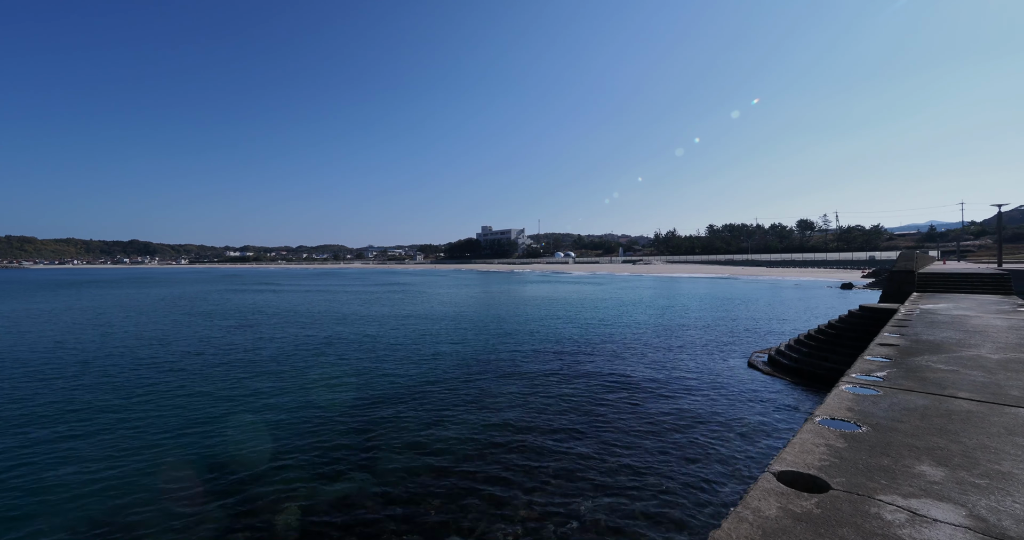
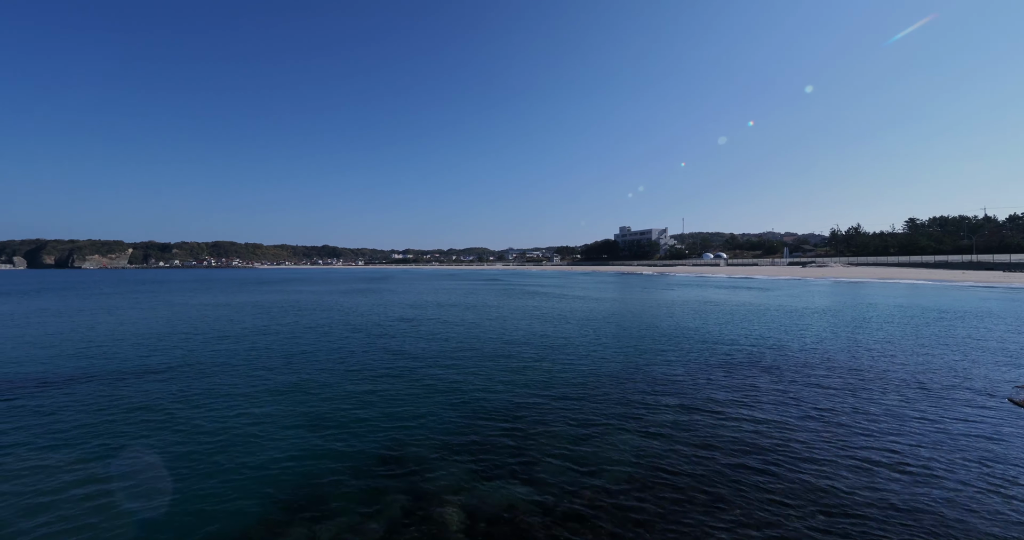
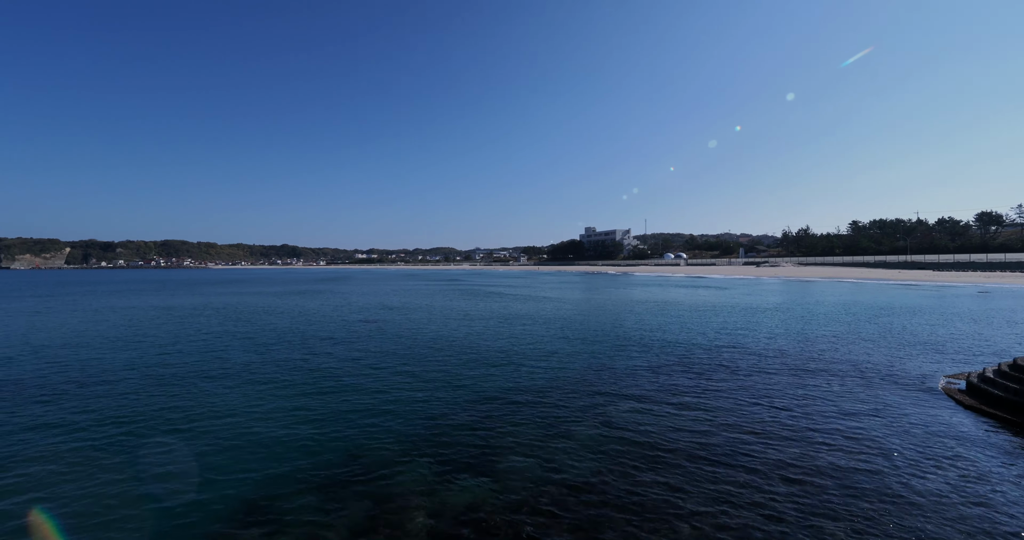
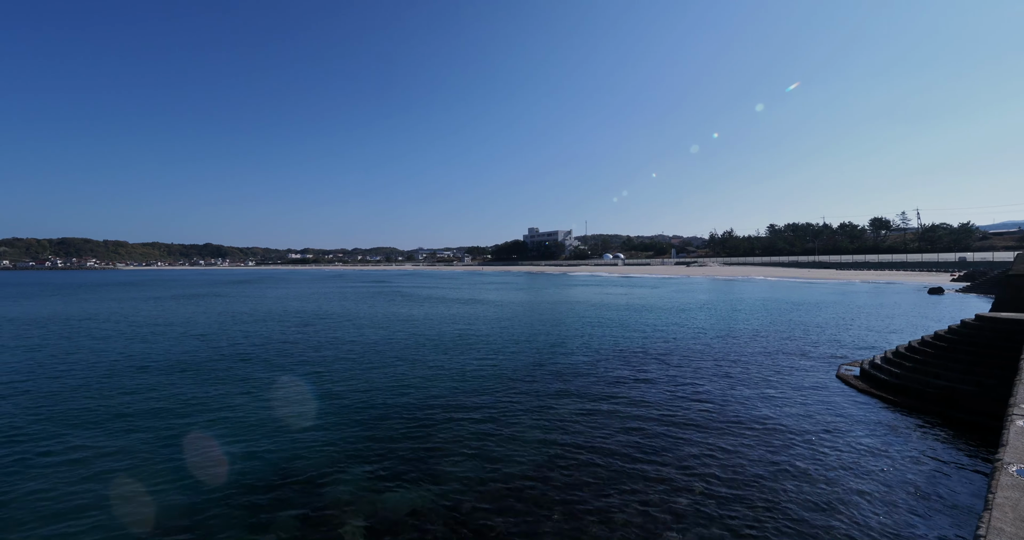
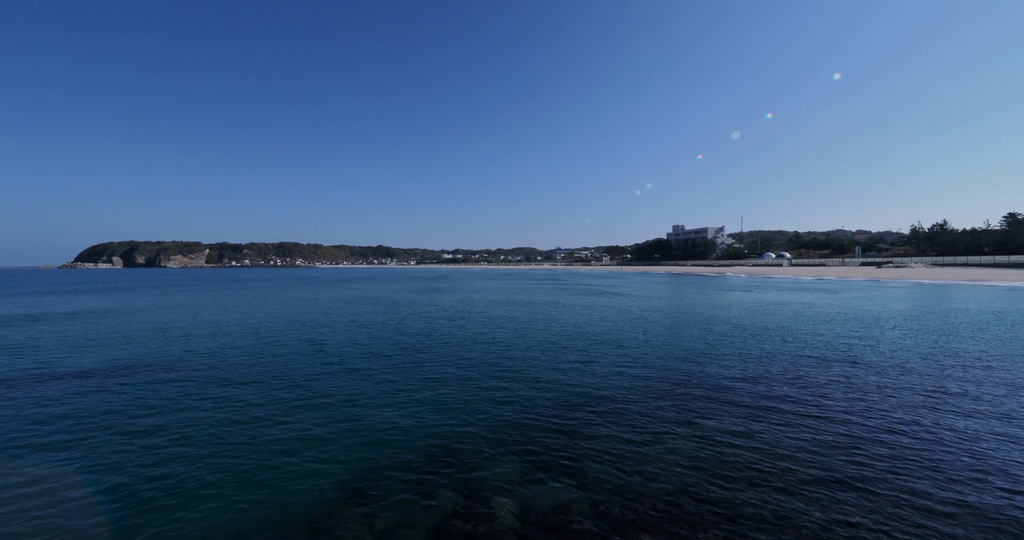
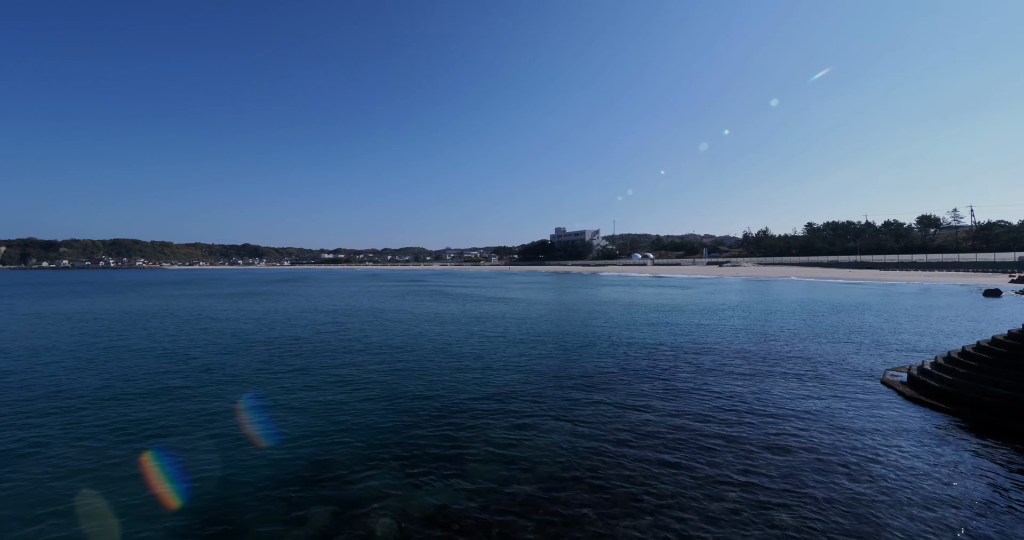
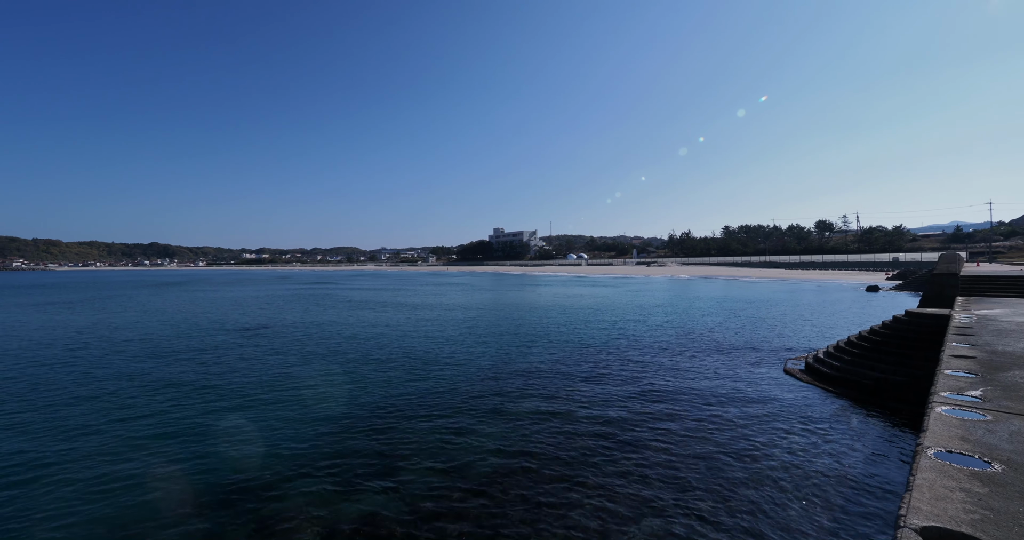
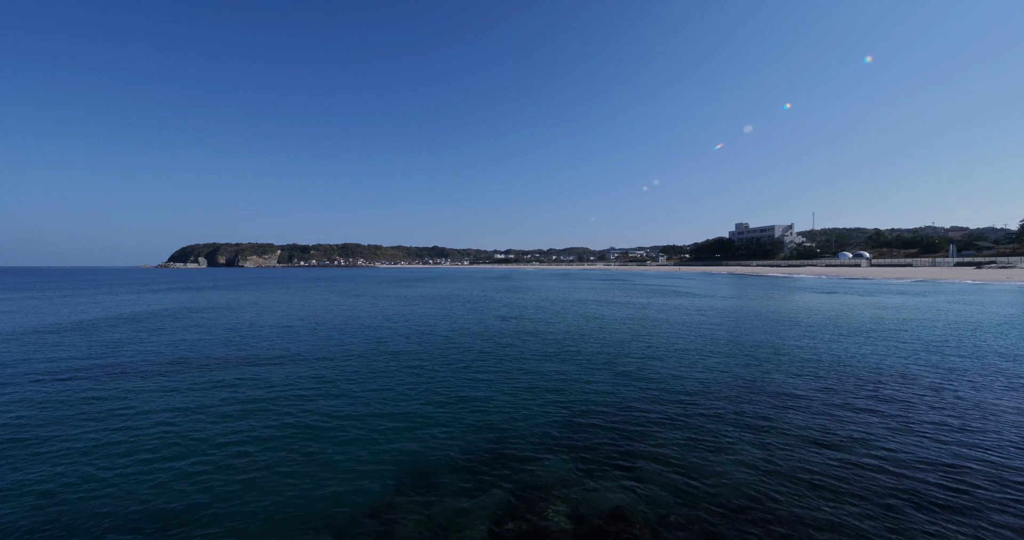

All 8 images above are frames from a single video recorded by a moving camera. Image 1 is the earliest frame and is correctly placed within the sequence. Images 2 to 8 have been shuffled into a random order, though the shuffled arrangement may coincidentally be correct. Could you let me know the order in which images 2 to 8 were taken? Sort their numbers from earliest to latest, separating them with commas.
7, 4, 6, 3, 2, 5, 8
